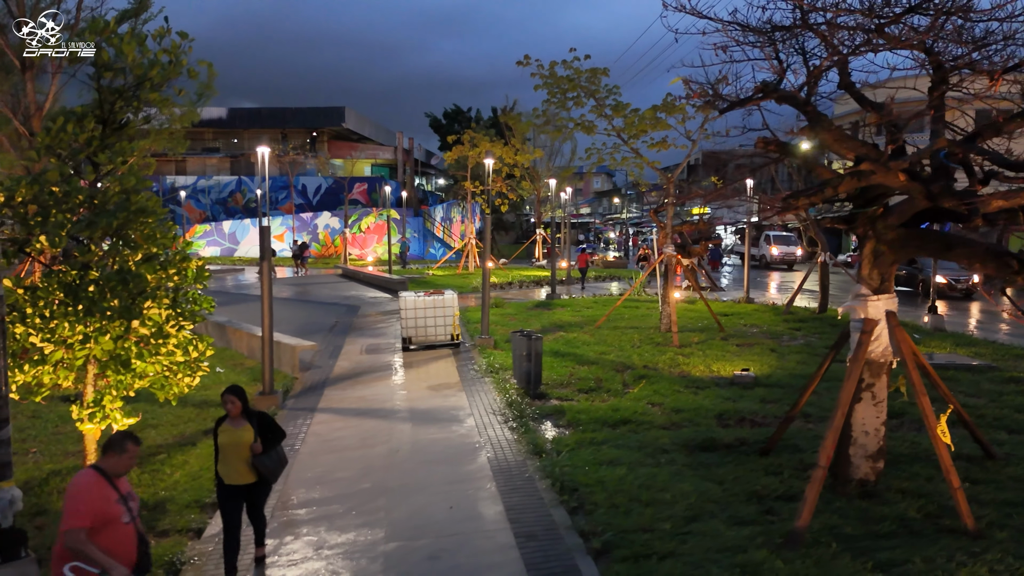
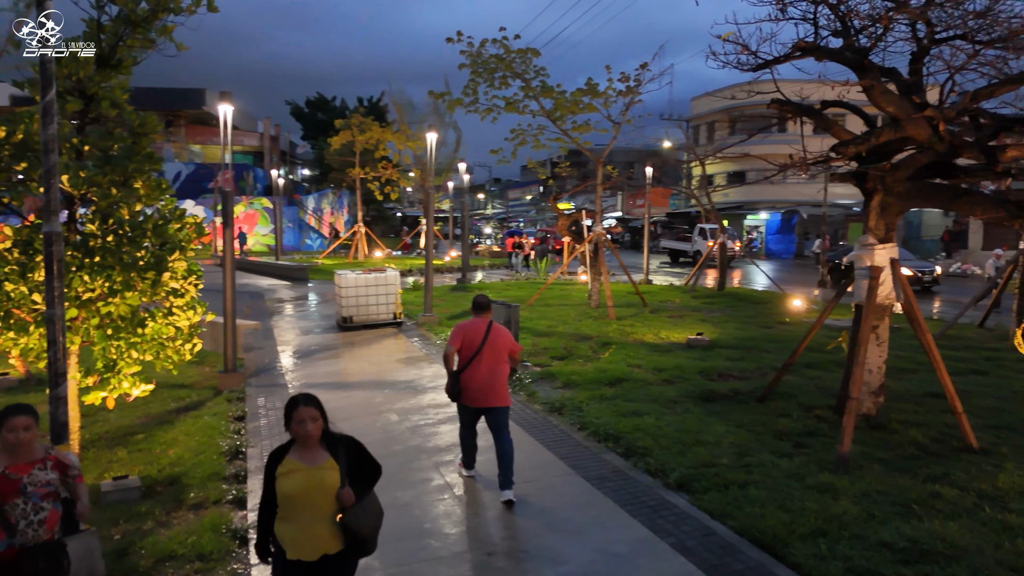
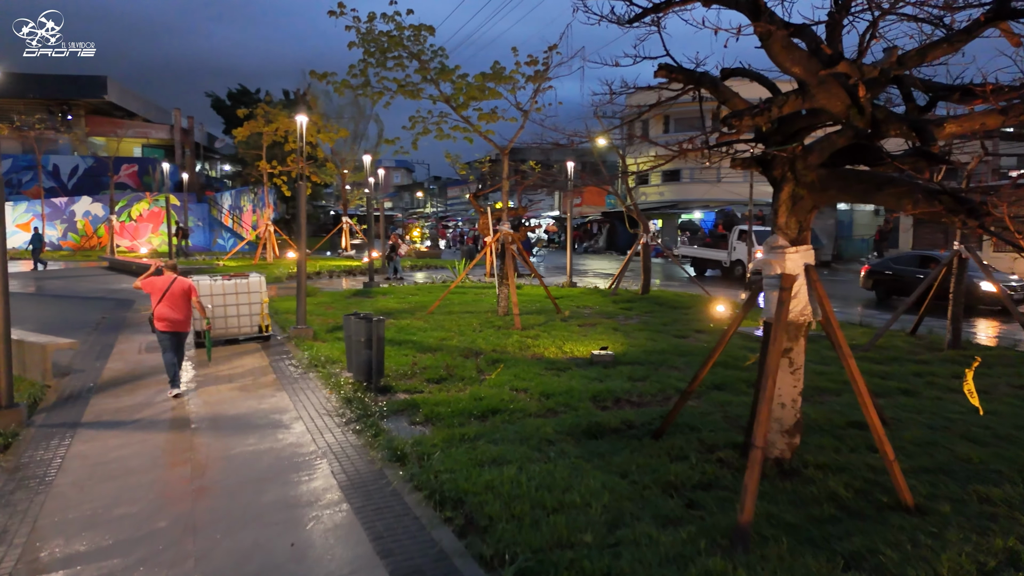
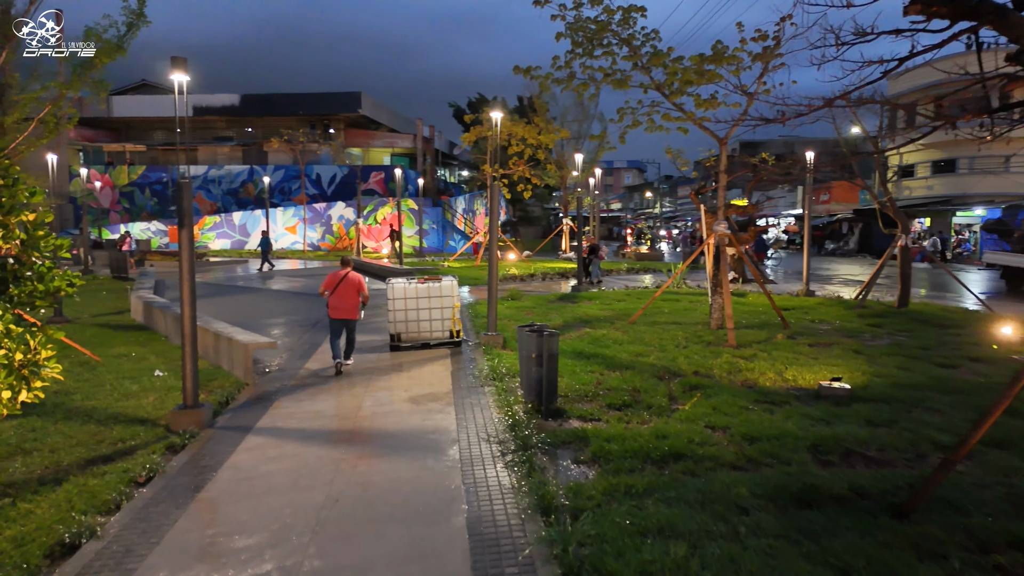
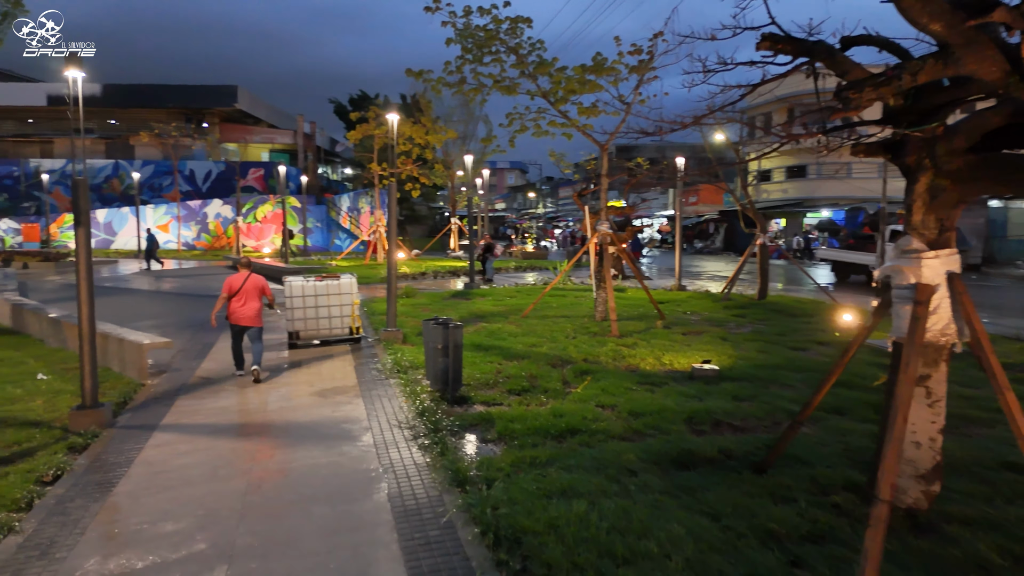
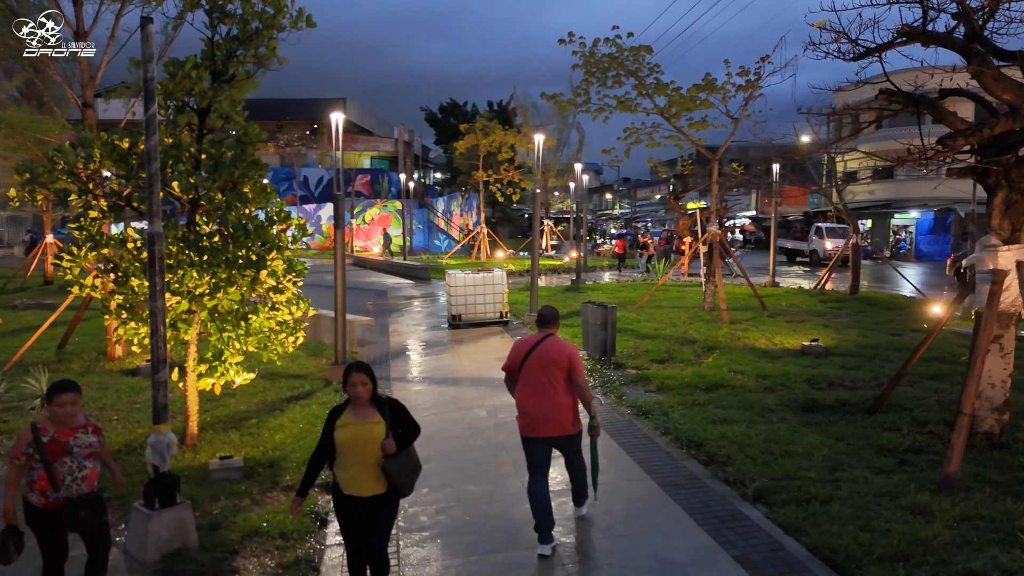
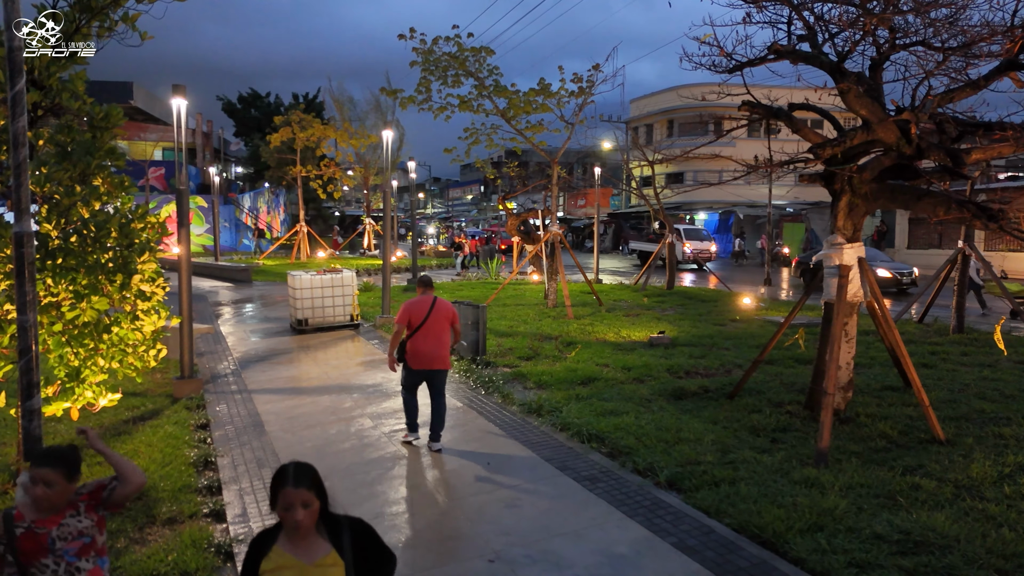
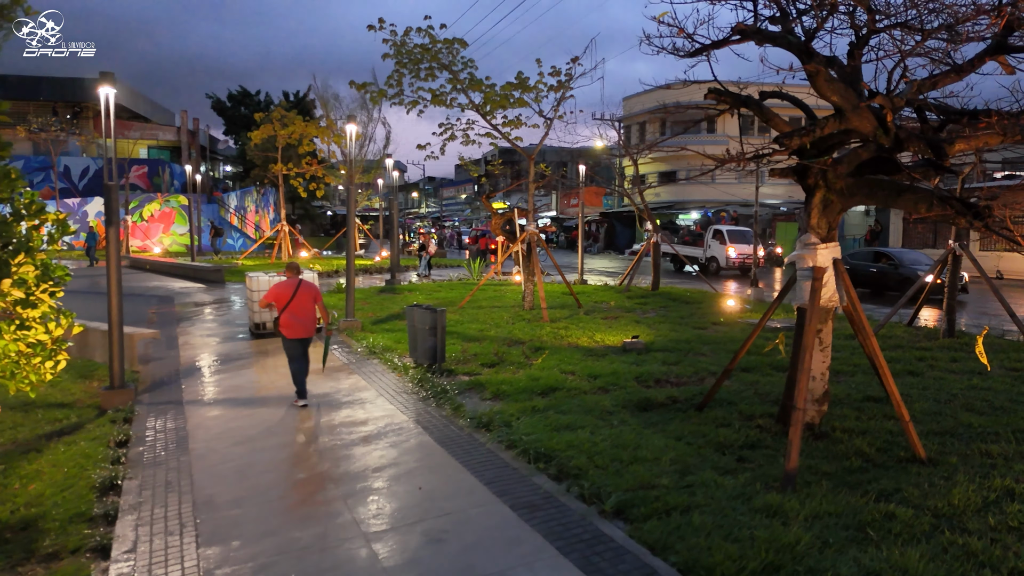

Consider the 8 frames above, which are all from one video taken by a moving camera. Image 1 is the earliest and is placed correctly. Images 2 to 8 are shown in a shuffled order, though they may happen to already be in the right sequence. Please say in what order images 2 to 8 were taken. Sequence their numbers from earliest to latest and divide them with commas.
6, 2, 7, 8, 3, 5, 4
